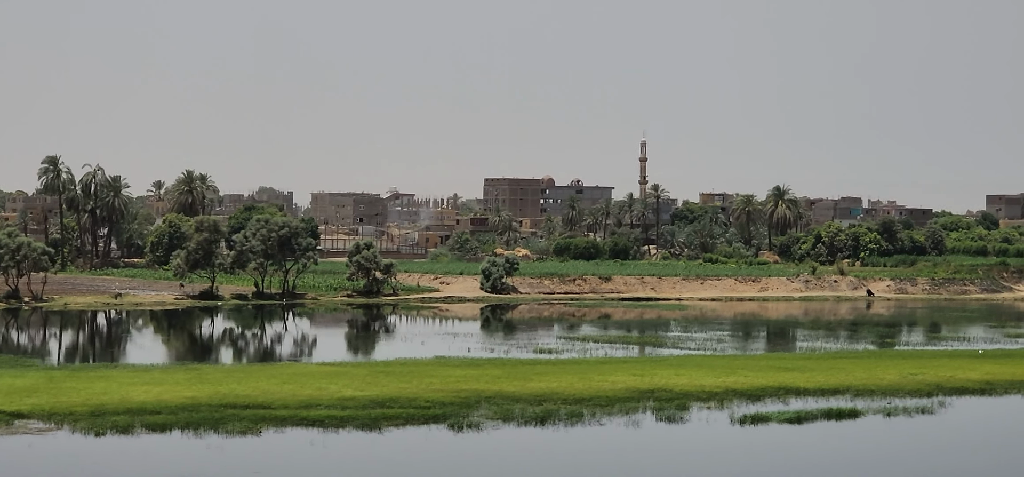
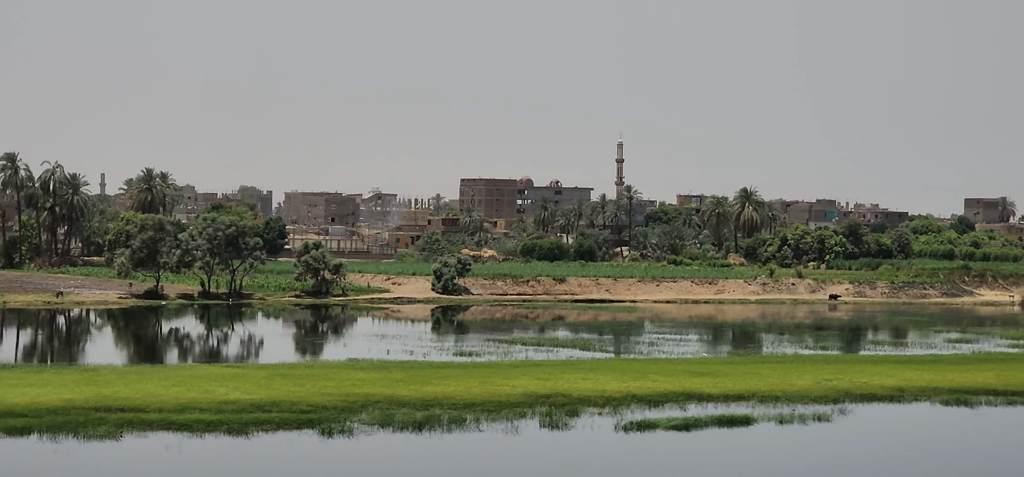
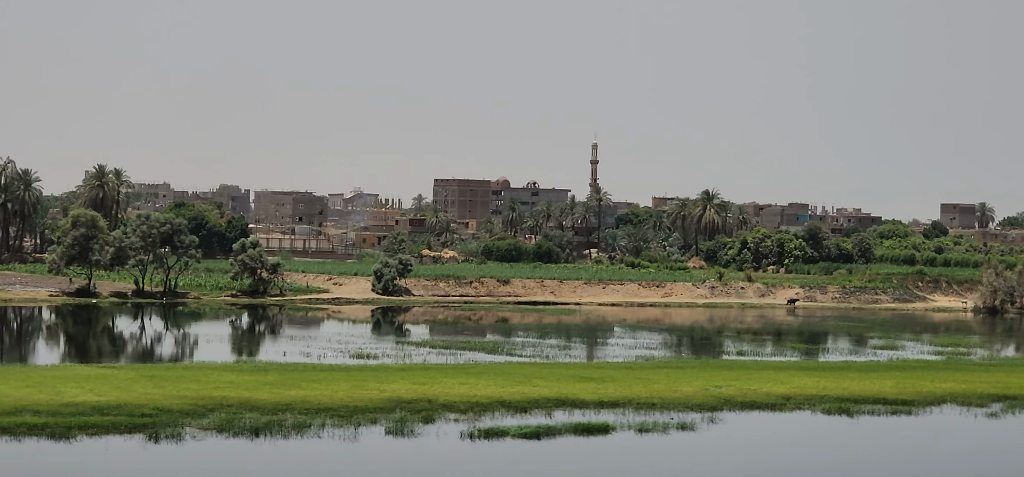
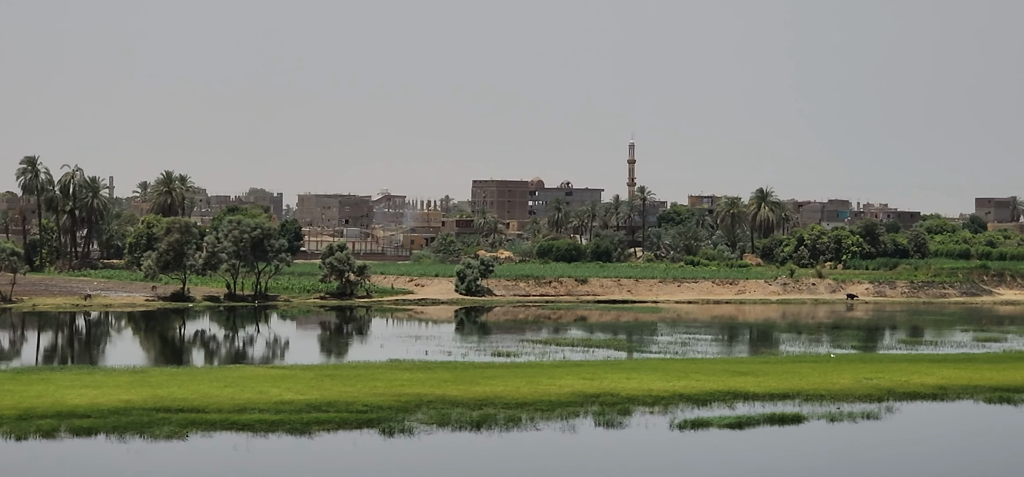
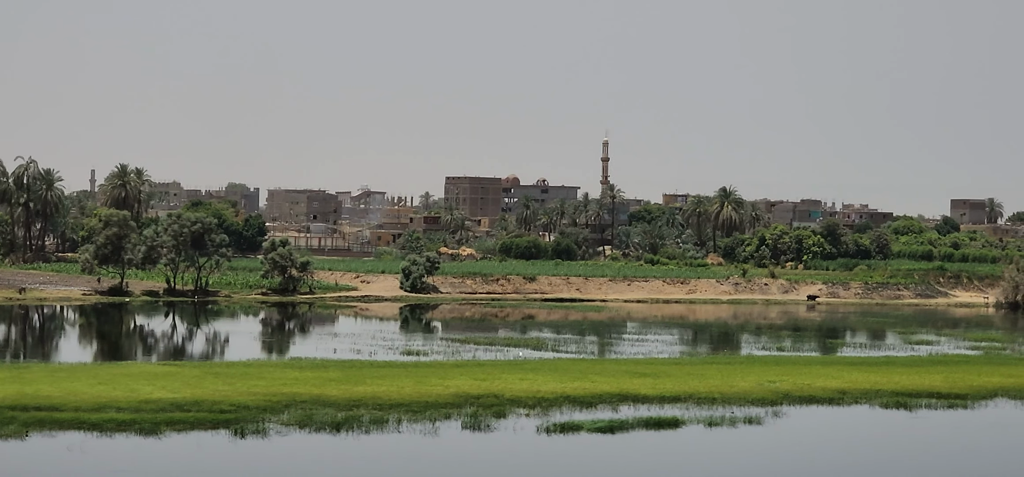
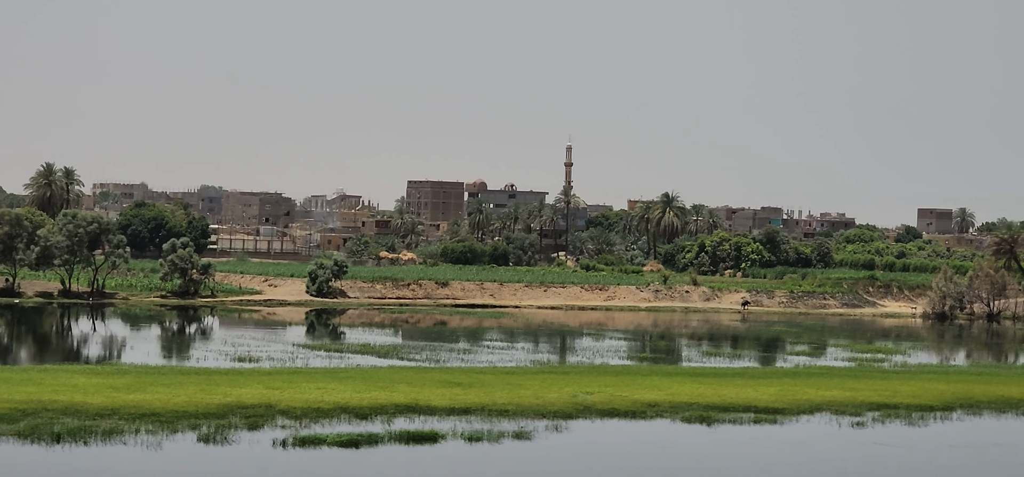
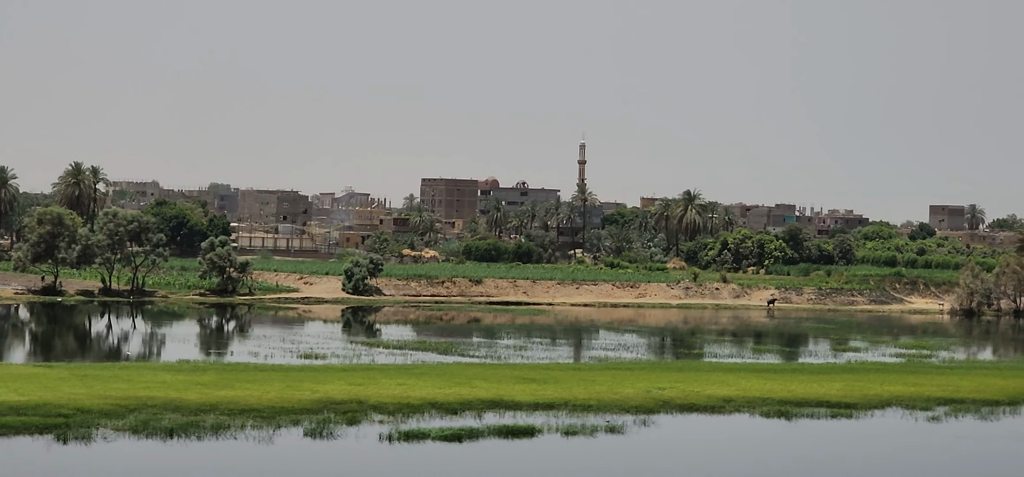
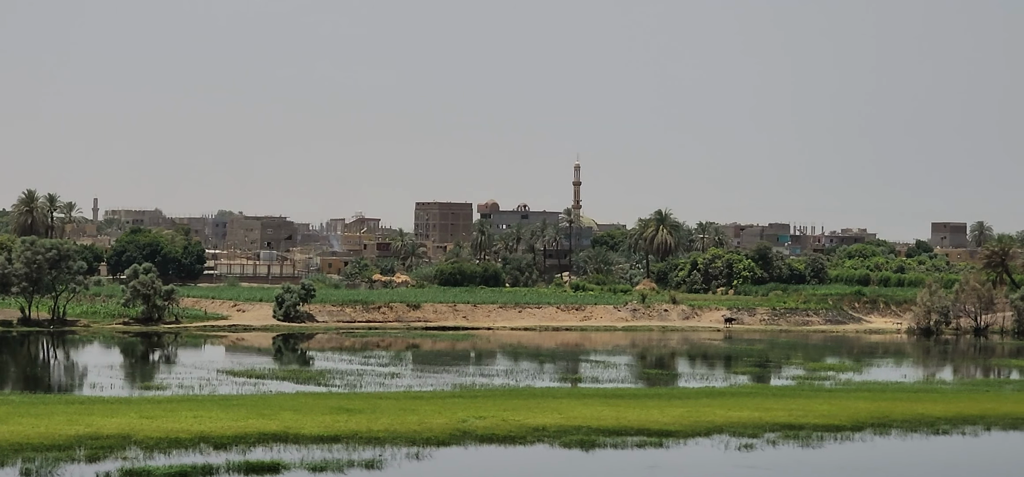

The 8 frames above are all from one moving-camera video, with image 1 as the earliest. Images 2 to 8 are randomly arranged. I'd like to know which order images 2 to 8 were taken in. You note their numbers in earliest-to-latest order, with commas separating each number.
4, 2, 5, 3, 7, 6, 8
